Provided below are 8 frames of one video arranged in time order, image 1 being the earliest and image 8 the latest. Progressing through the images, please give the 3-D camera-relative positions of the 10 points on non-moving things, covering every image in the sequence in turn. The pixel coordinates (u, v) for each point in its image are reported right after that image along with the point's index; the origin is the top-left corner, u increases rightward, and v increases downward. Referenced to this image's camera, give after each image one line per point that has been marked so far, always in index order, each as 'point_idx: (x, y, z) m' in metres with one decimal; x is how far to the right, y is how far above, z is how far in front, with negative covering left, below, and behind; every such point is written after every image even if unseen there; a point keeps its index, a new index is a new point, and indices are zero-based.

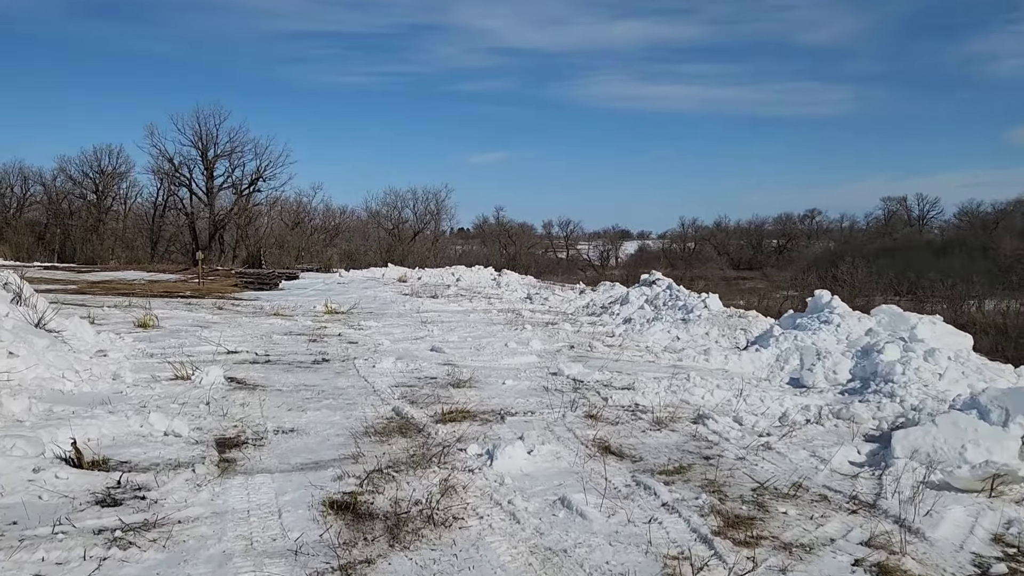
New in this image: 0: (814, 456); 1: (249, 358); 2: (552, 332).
0: (+1.7, -1.0, +4.8) m
1: (-2.9, -0.8, +9.2) m
2: (+0.6, -0.7, +12.1) m
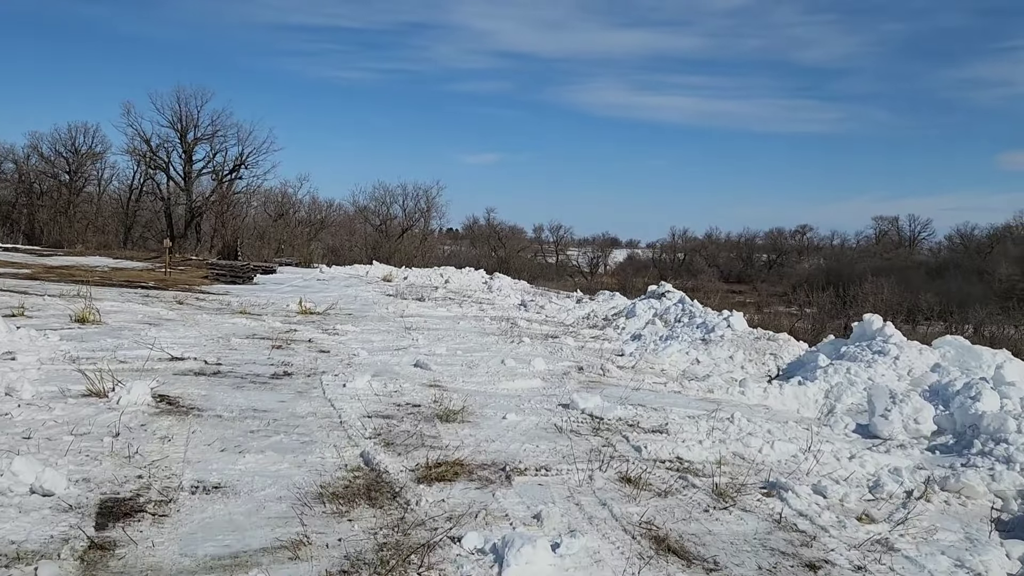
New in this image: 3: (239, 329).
0: (+1.8, -1.1, +3.3) m
1: (-2.9, -0.7, +7.7) m
2: (+0.5, -0.8, +10.6) m
3: (-3.6, -0.5, +11.1) m
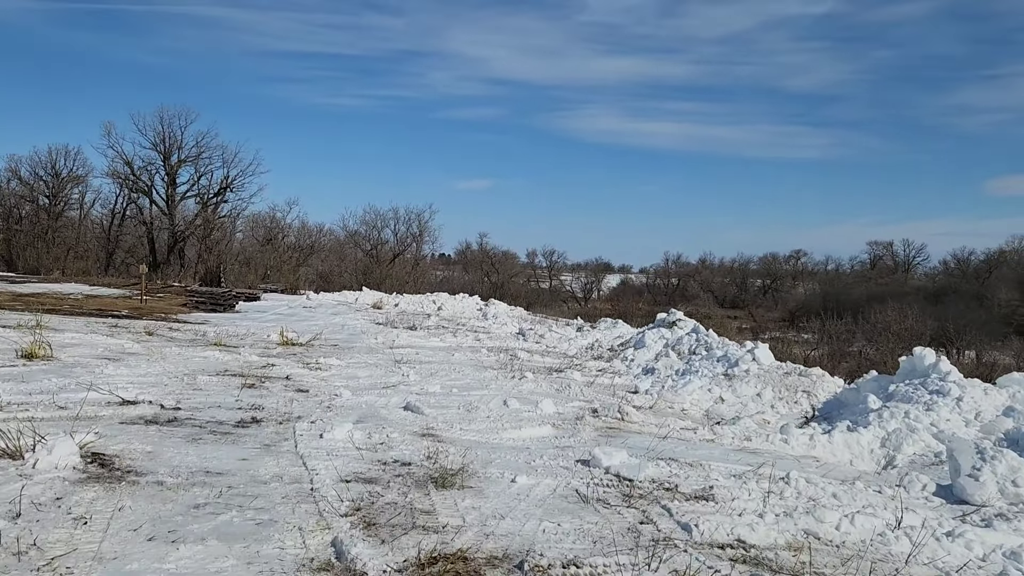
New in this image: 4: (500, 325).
0: (+1.9, -1.2, +2.3) m
1: (-2.9, -1.0, +6.6) m
2: (+0.6, -1.1, +9.5) m
3: (-3.6, -0.9, +10.0) m
4: (-0.3, -0.8, +18.5) m
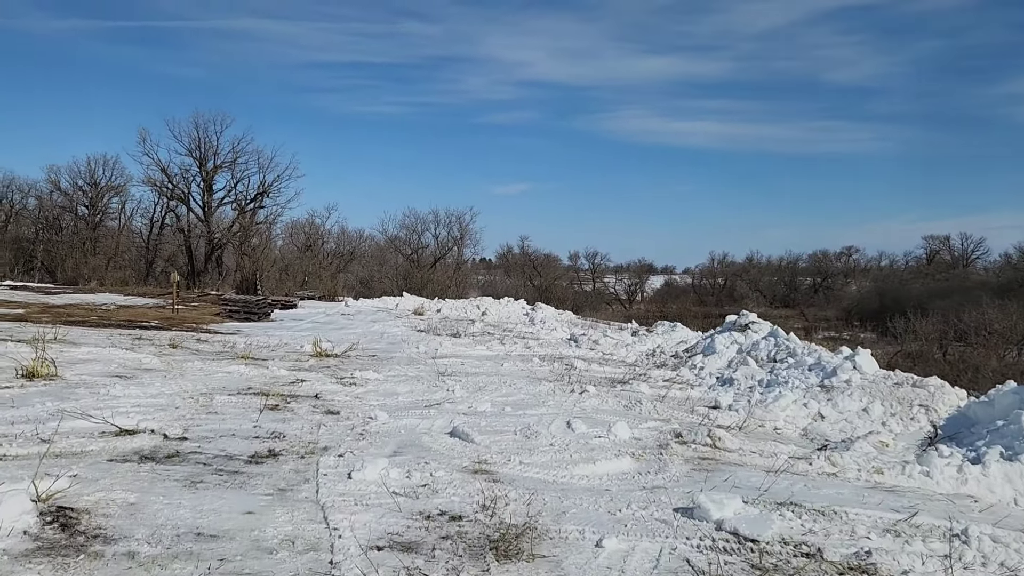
0: (+2.1, -1.2, +0.9) m
1: (-2.4, -1.0, +5.5) m
2: (+1.2, -1.1, +8.3) m
3: (-3.0, -1.0, +9.0) m
4: (+0.8, -0.9, +17.3) m
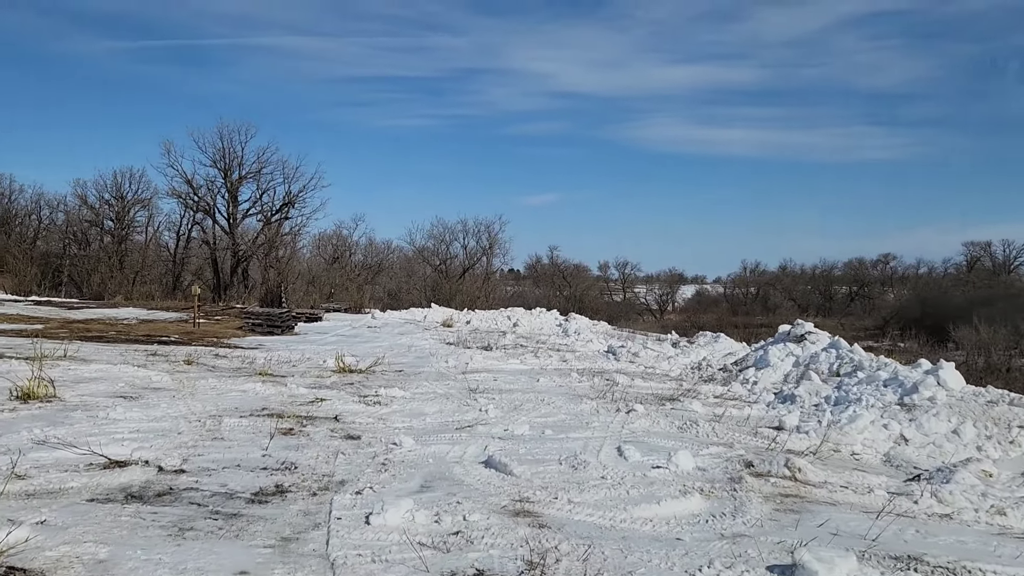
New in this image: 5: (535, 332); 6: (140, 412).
0: (+2.2, -1.1, +0.1) m
1: (-2.1, -1.1, +4.8) m
2: (+1.5, -1.2, +7.4) m
3: (-2.6, -1.1, +8.3) m
4: (+1.4, -1.1, +16.4) m
5: (+0.5, -1.0, +18.3) m
6: (-3.2, -1.0, +7.2) m
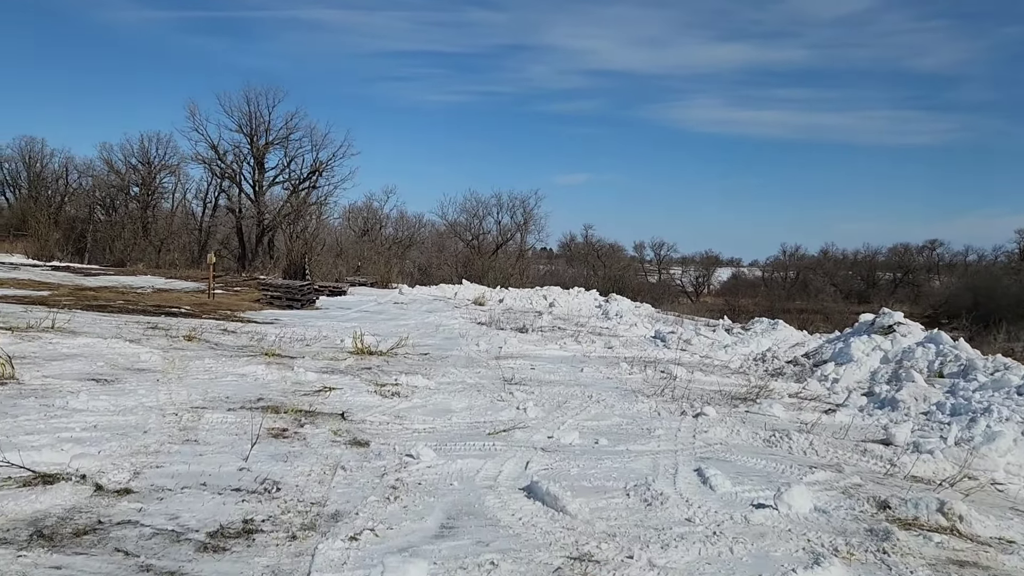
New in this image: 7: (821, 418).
0: (+2.3, -1.2, -1.4) m
1: (-1.9, -0.9, +3.5) m
2: (+1.8, -1.0, +6.0) m
3: (-2.2, -0.8, +7.0) m
4: (+2.1, -0.7, +15.0) m
5: (+1.2, -0.5, +16.9) m
6: (-2.8, -0.8, +5.9) m
7: (+2.6, -1.1, +7.1) m
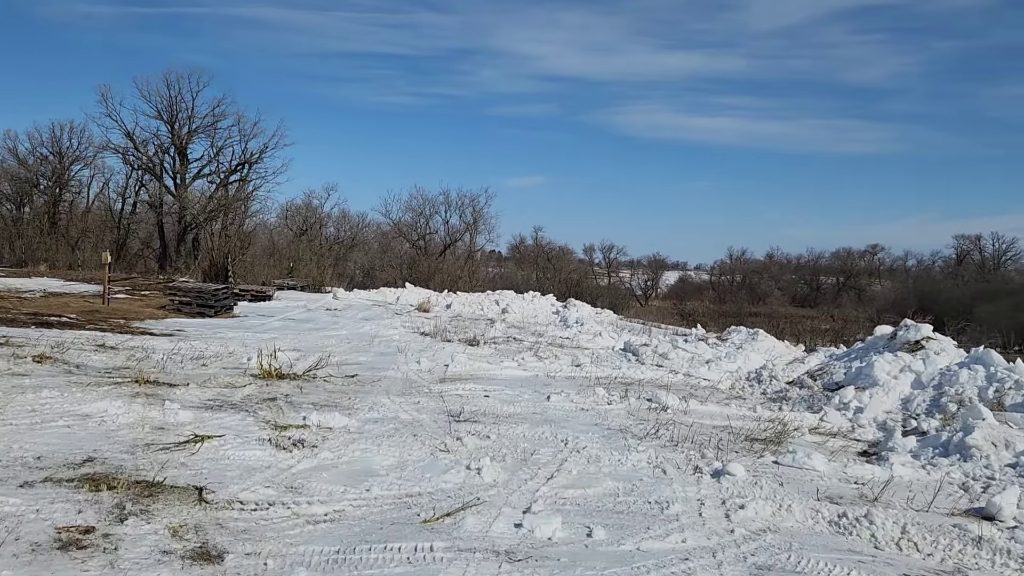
0: (+2.5, -1.2, -3.2) m
1: (-2.0, -1.0, +1.4) m
2: (+1.6, -1.1, +4.2) m
3: (-2.6, -0.9, +4.9) m
4: (+1.3, -0.8, +13.2) m
5: (+0.3, -0.6, +15.1) m
6: (-3.1, -0.8, +3.8) m
7: (+2.3, -1.1, +5.3) m
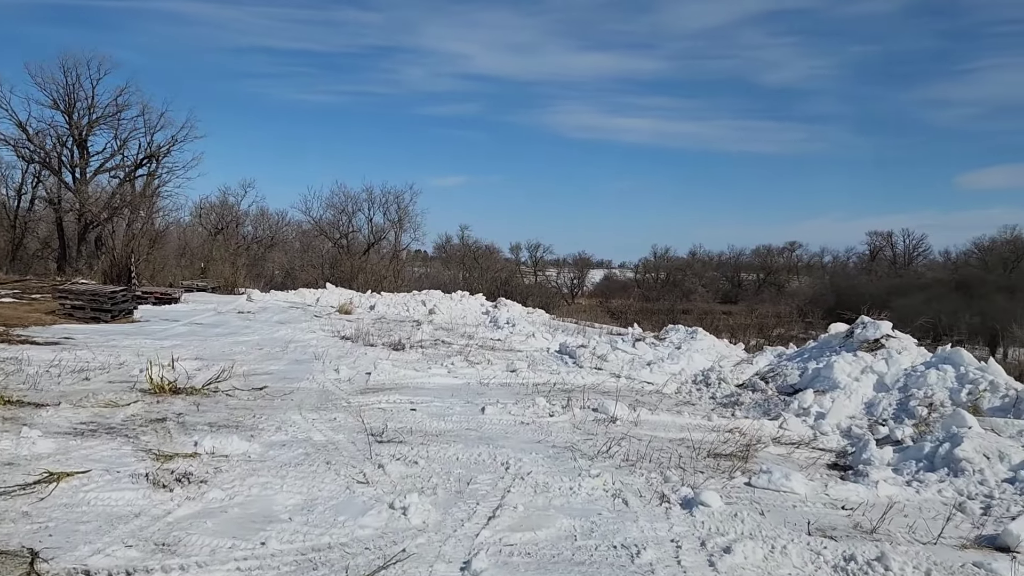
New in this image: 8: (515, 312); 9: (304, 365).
0: (+2.8, -1.2, -3.7) m
1: (-2.0, -1.0, +0.5) m
2: (+1.3, -1.1, +3.5) m
3: (-2.9, -0.9, +3.9) m
4: (+0.2, -0.7, +12.4) m
5: (-0.9, -0.6, +14.2) m
6: (-3.3, -0.8, +2.7) m
7: (+1.9, -1.1, +4.7) m
8: (+0.1, -0.5, +15.8) m
9: (-2.2, -0.8, +8.7) m
